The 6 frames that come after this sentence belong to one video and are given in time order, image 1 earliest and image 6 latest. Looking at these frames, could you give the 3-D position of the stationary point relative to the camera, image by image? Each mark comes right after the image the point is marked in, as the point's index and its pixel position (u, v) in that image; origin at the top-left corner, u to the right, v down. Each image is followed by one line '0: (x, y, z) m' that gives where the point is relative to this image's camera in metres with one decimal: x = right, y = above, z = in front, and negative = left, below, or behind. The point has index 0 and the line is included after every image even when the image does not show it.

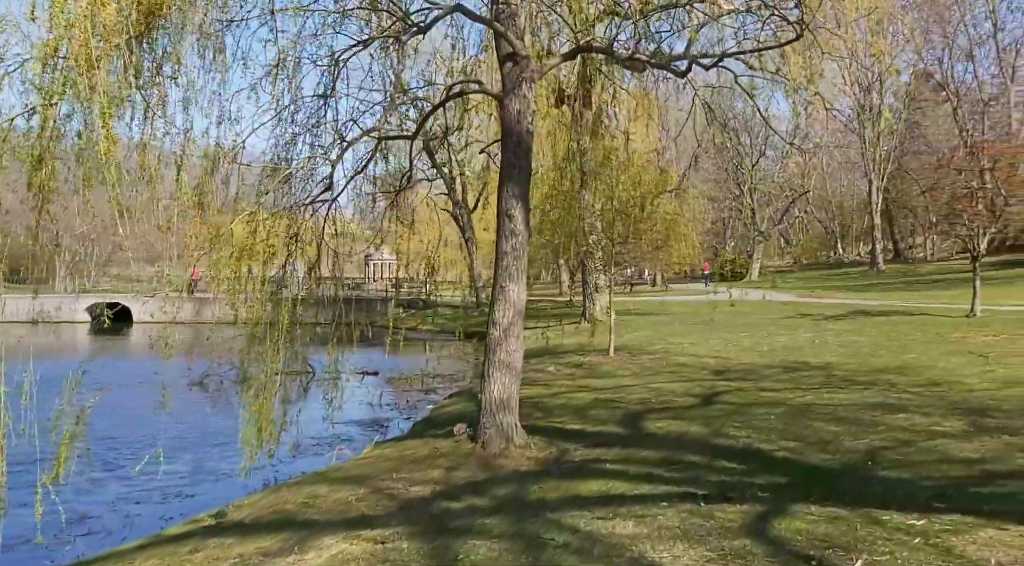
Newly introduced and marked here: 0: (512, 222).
0: (0.0, +0.5, +6.7) m
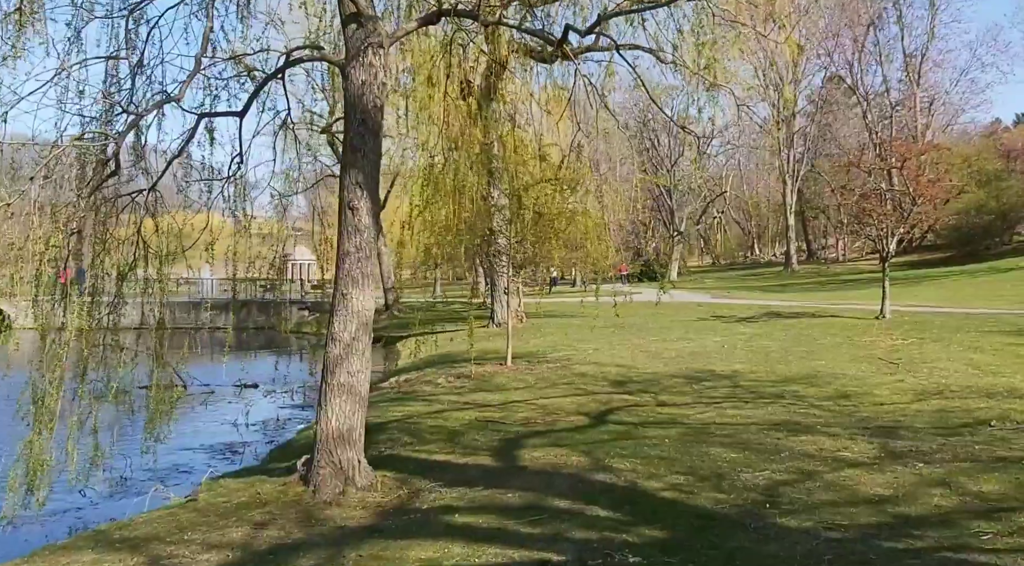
0: (-1.0, +0.4, +5.6) m
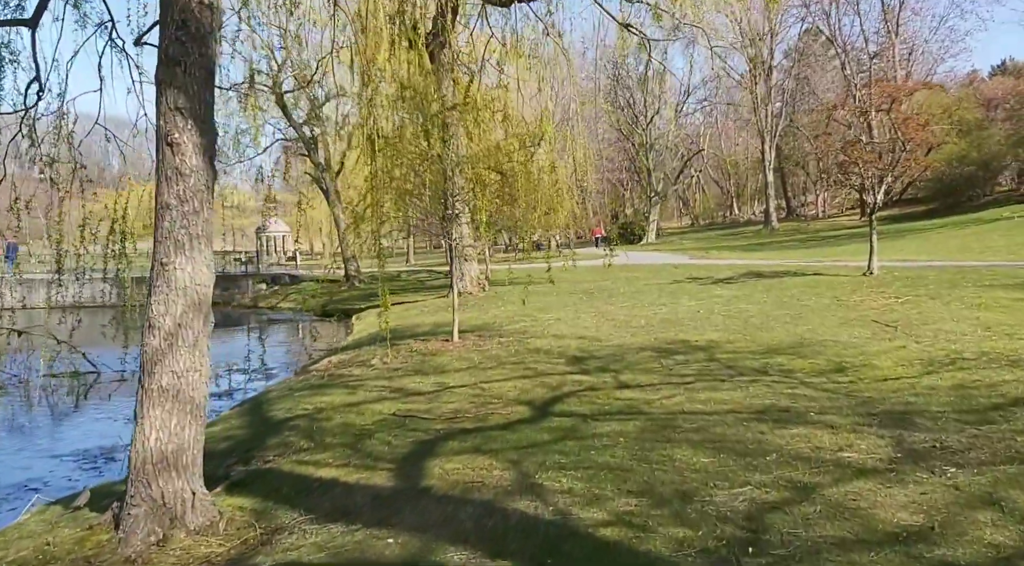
0: (-1.5, +0.6, +4.1) m
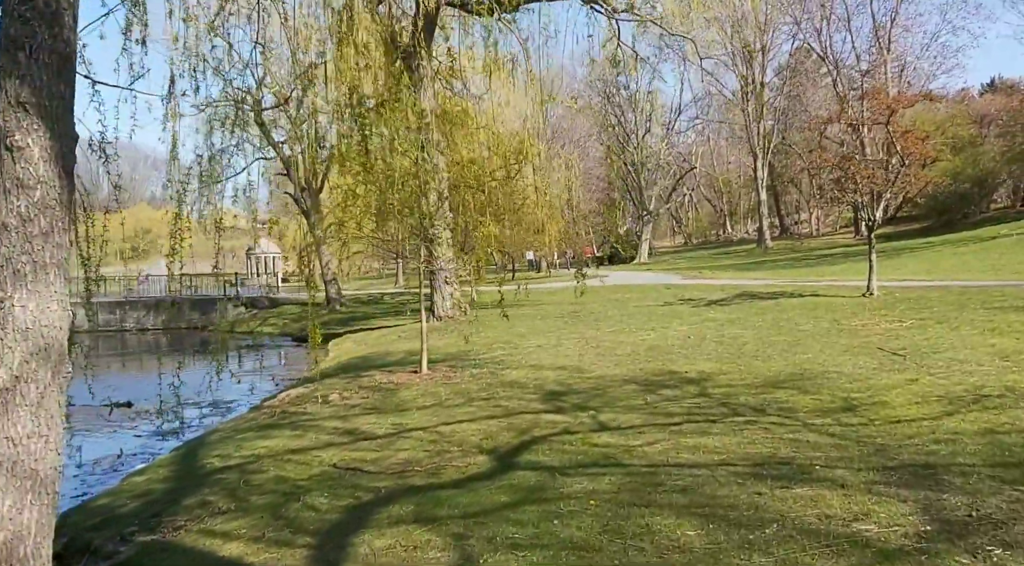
0: (-1.7, +0.4, +3.2) m
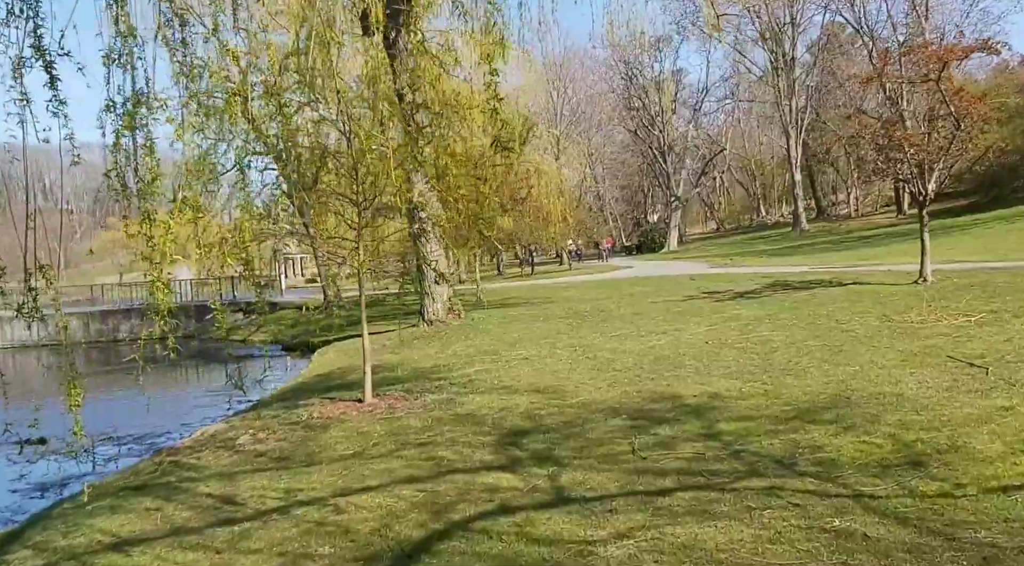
0: (-2.3, +0.3, +1.3) m
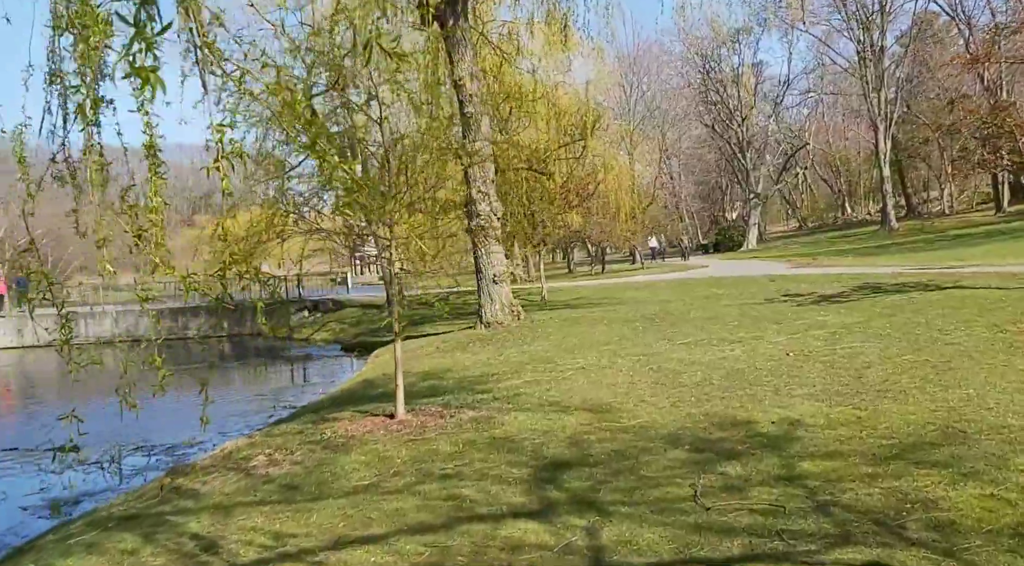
0: (-2.5, +0.3, +0.6) m
